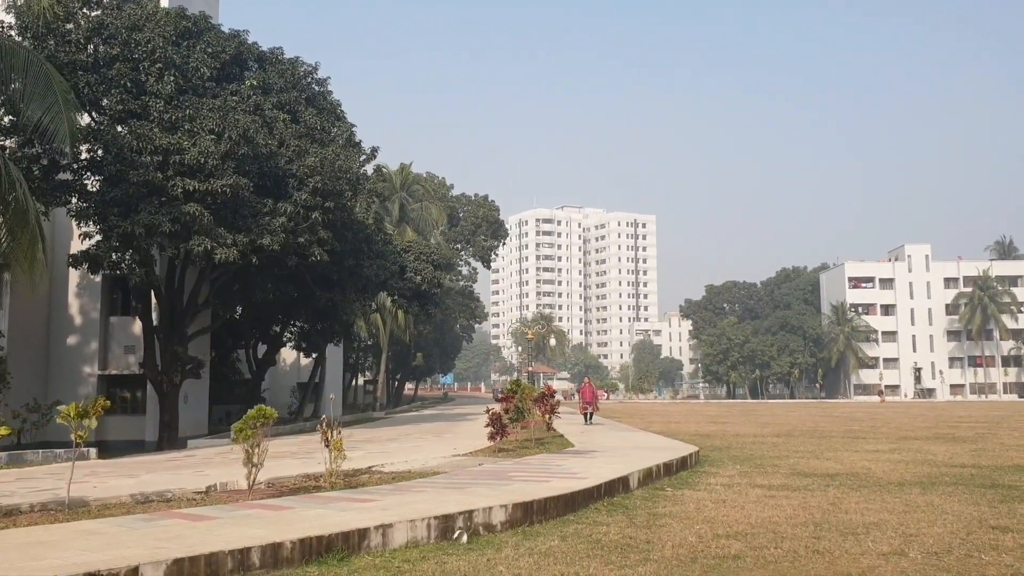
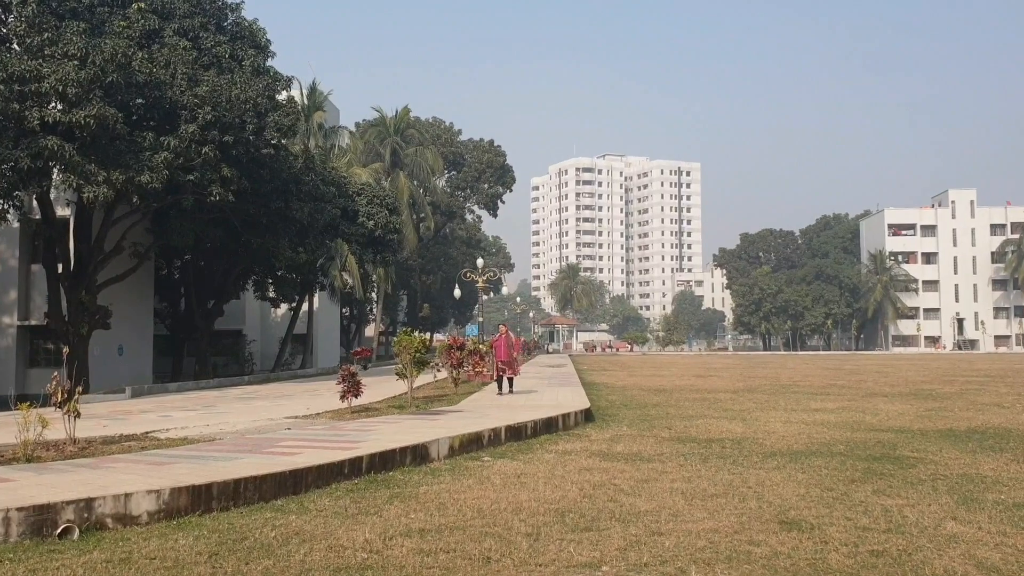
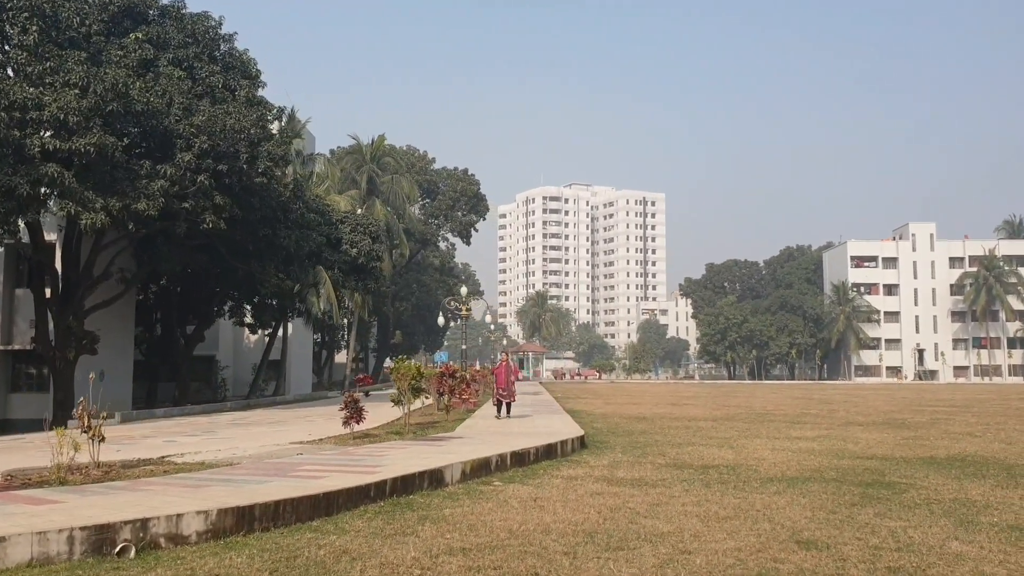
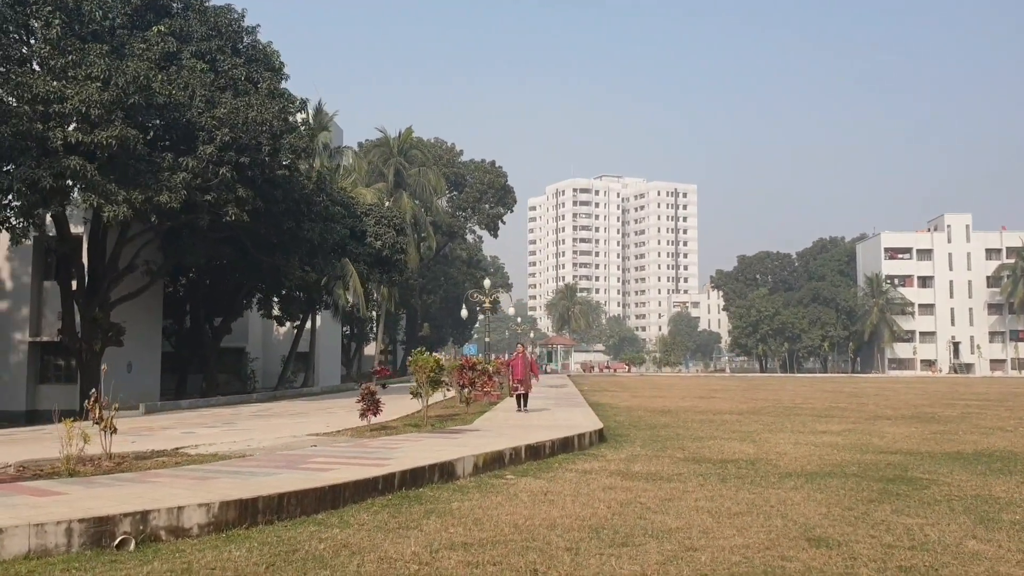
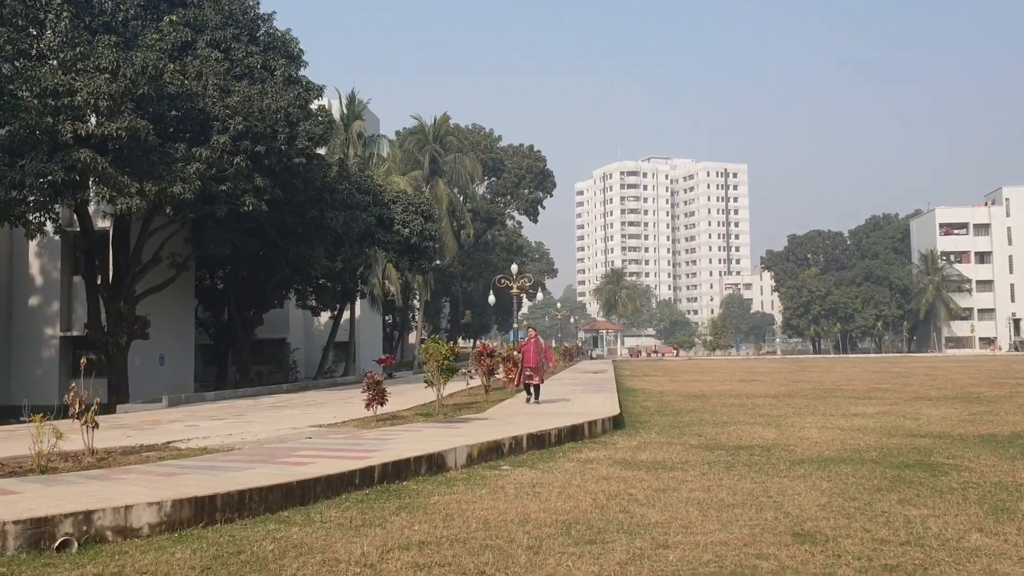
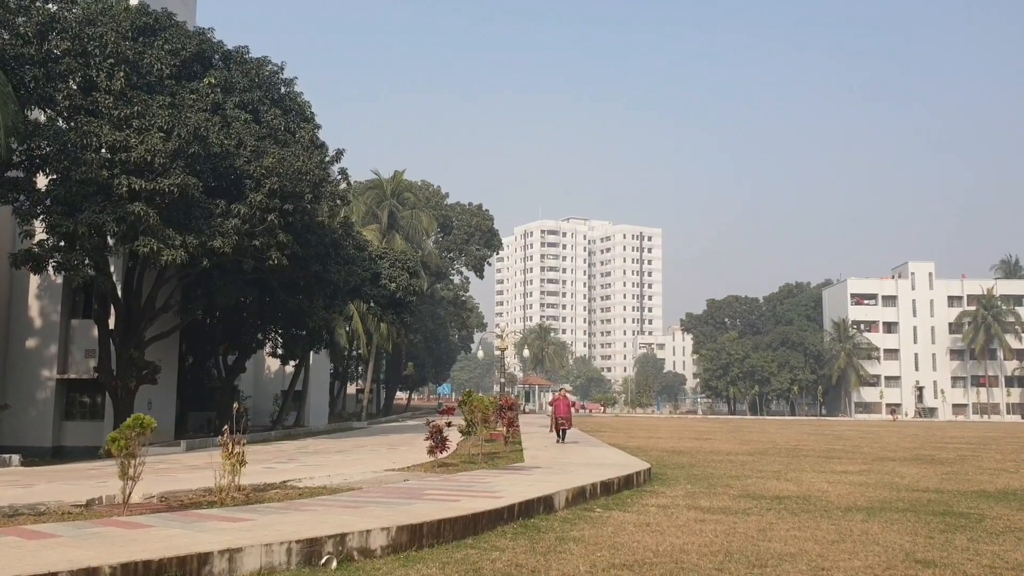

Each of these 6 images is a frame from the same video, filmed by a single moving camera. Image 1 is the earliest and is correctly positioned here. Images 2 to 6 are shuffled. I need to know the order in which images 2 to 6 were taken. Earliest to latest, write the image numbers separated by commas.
6, 3, 4, 2, 5
